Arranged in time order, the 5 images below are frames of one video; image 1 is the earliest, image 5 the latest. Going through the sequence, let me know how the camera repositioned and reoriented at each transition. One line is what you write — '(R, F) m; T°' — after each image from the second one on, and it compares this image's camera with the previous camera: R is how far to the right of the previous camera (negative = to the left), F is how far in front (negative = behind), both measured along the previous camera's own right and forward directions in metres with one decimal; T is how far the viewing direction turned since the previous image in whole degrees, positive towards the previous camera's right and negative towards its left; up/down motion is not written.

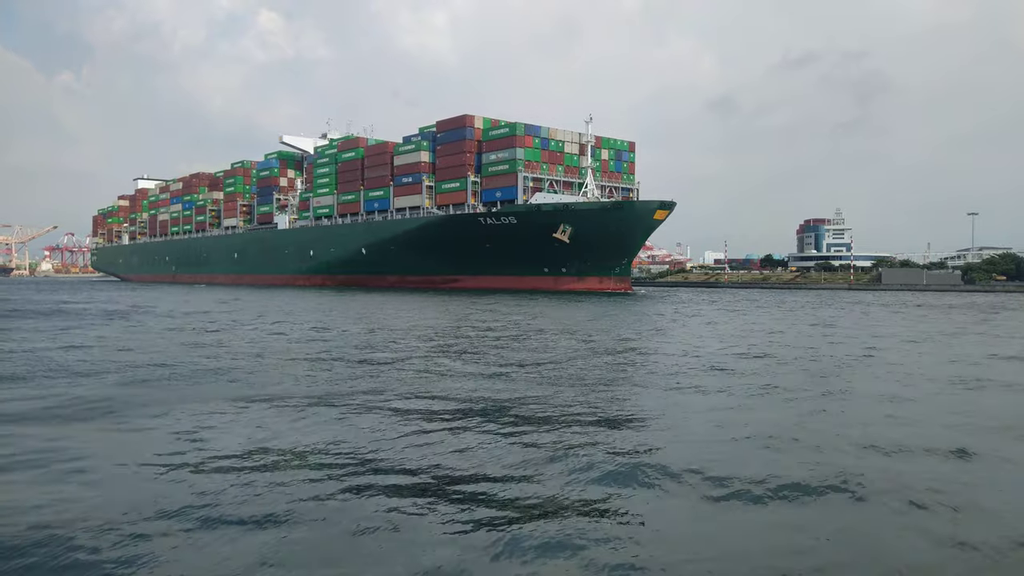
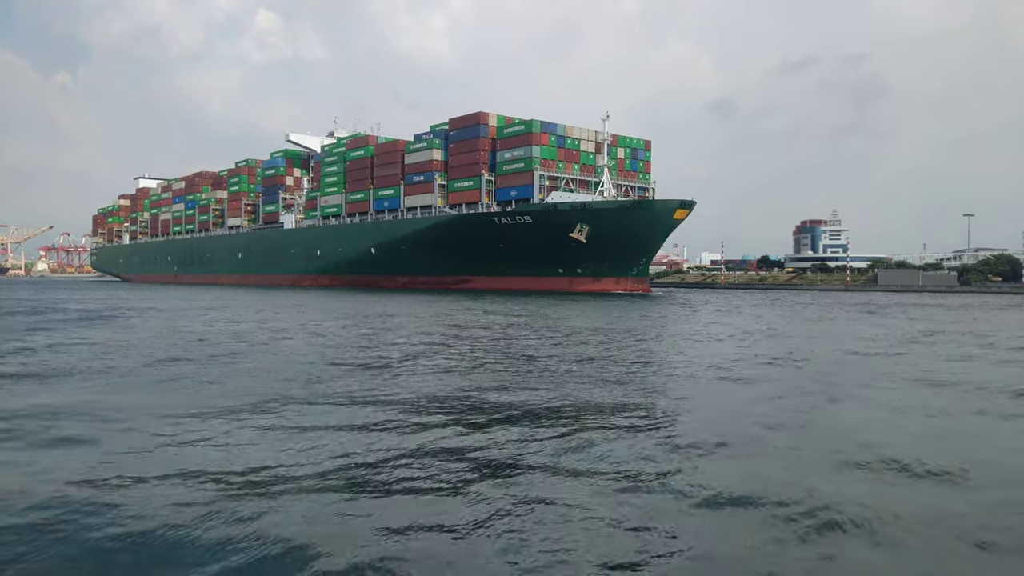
(-0.7, +0.6) m; 0°
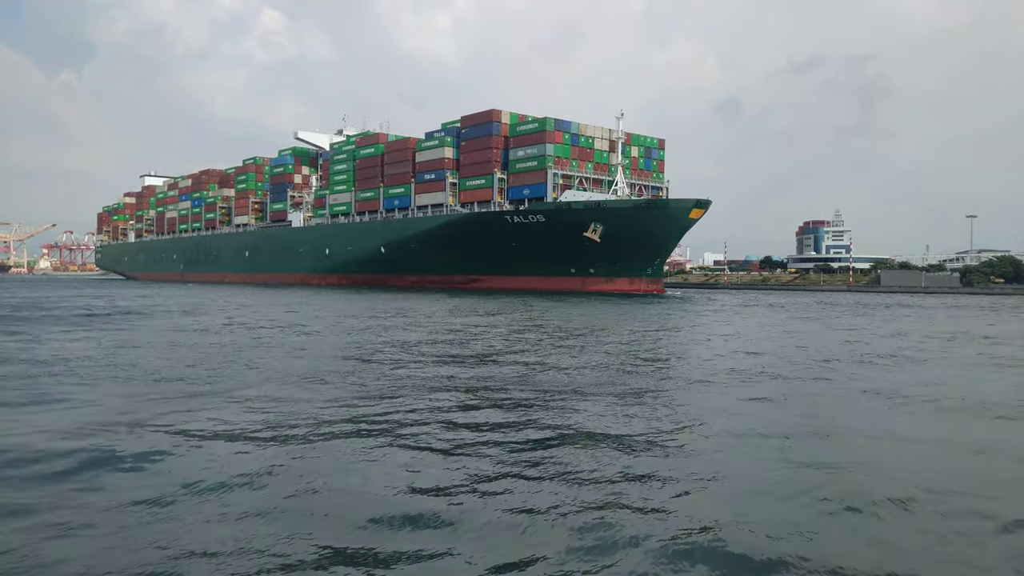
(-0.4, +0.3) m; 0°
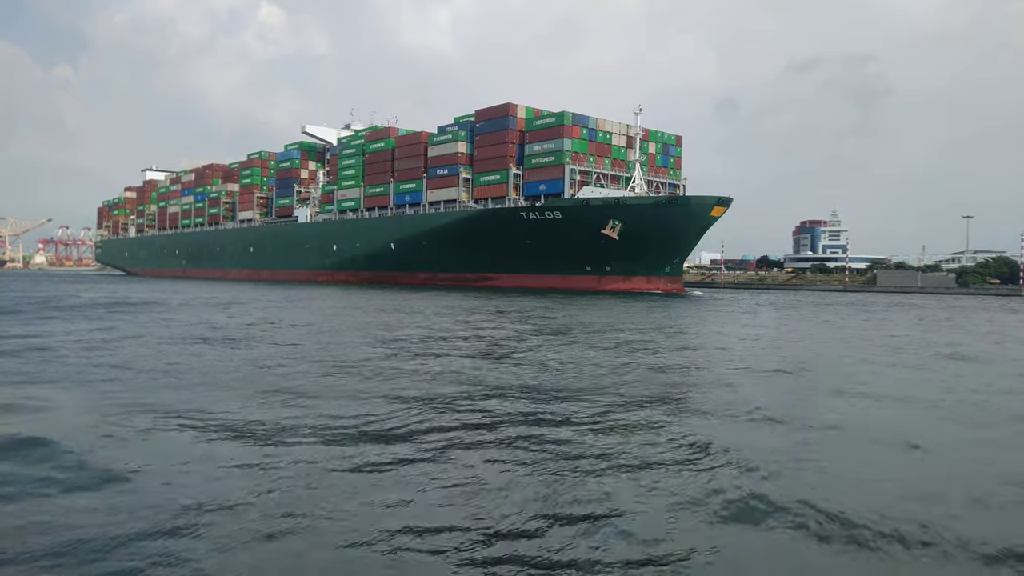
(-0.6, +0.6) m; 0°
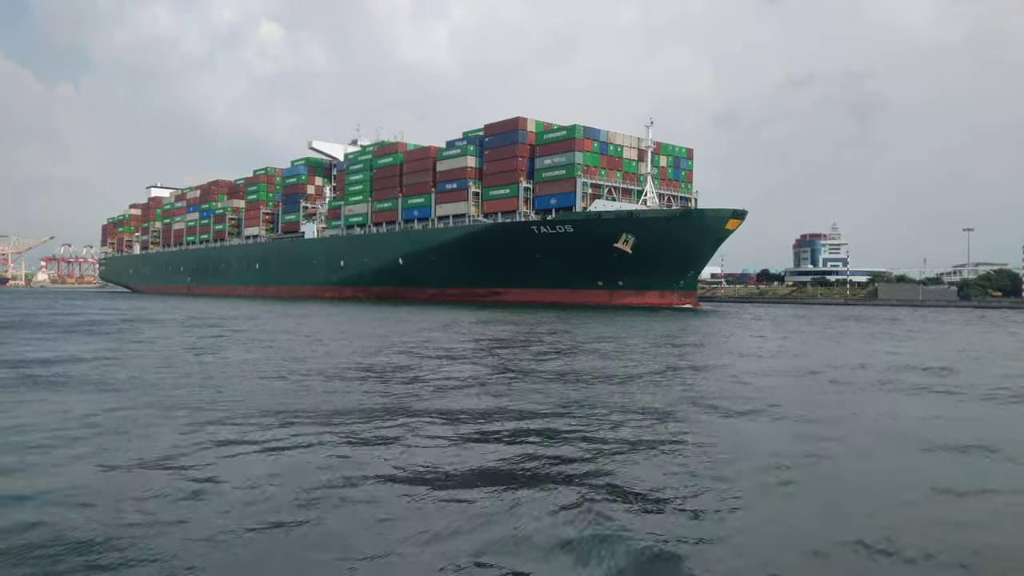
(-0.4, +0.3) m; 0°
